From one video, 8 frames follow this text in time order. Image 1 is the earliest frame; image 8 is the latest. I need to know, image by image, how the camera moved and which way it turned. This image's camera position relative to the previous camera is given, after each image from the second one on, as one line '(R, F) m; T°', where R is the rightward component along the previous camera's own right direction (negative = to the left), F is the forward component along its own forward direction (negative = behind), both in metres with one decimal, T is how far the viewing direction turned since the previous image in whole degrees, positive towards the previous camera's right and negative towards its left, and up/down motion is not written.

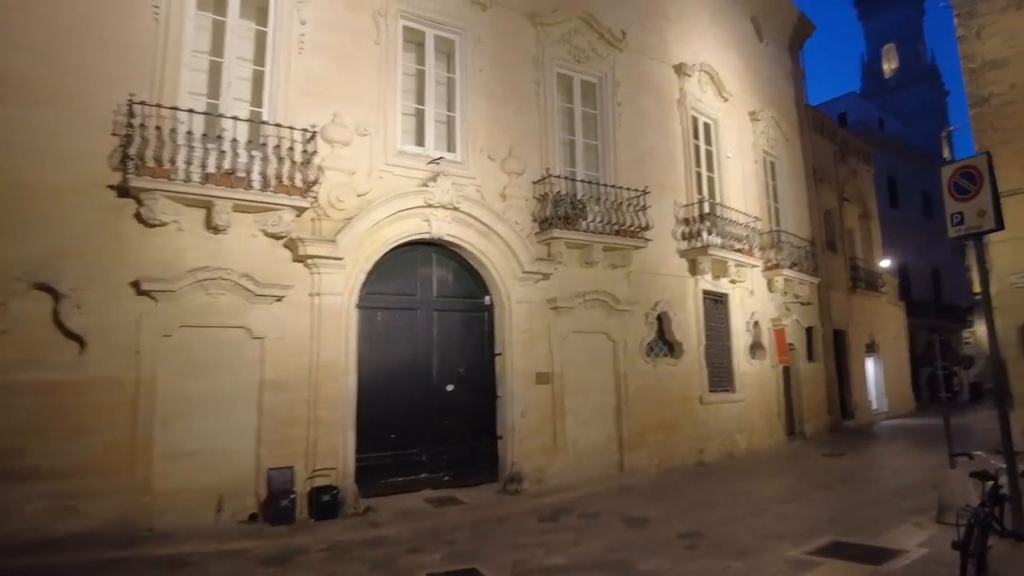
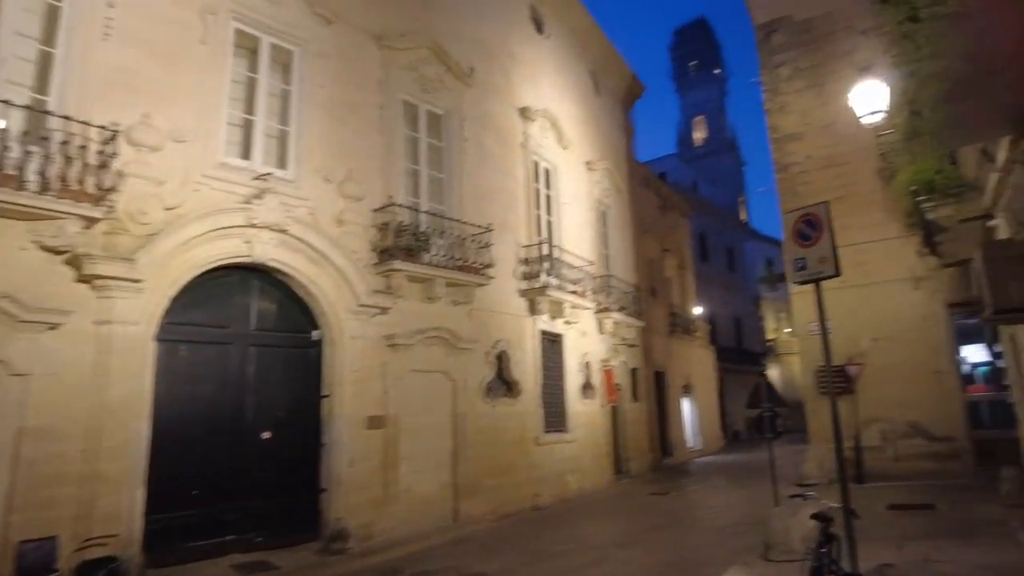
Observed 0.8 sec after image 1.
(-0.1, +0.5) m; +14°
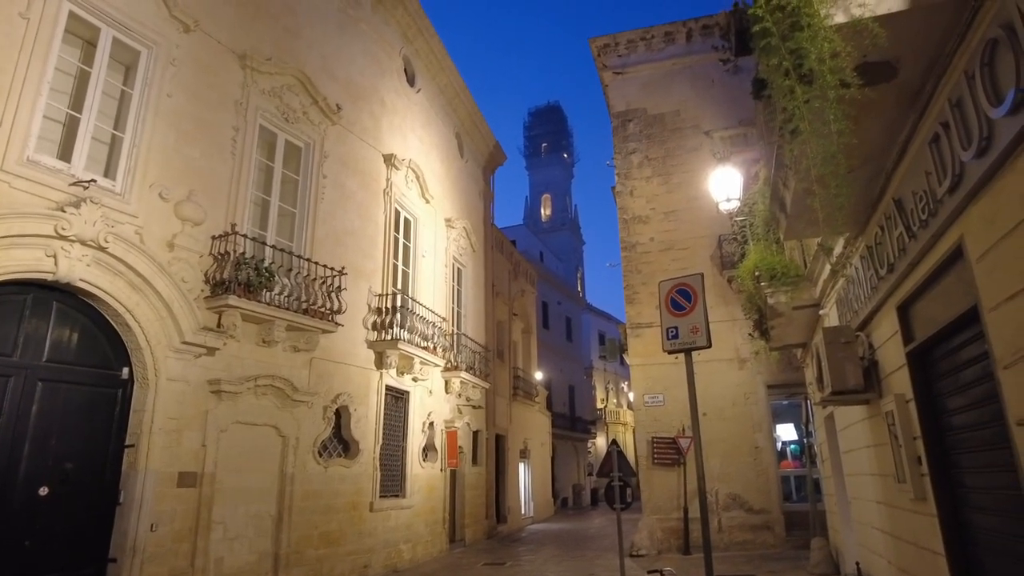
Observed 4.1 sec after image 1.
(-0.2, +0.4) m; +14°
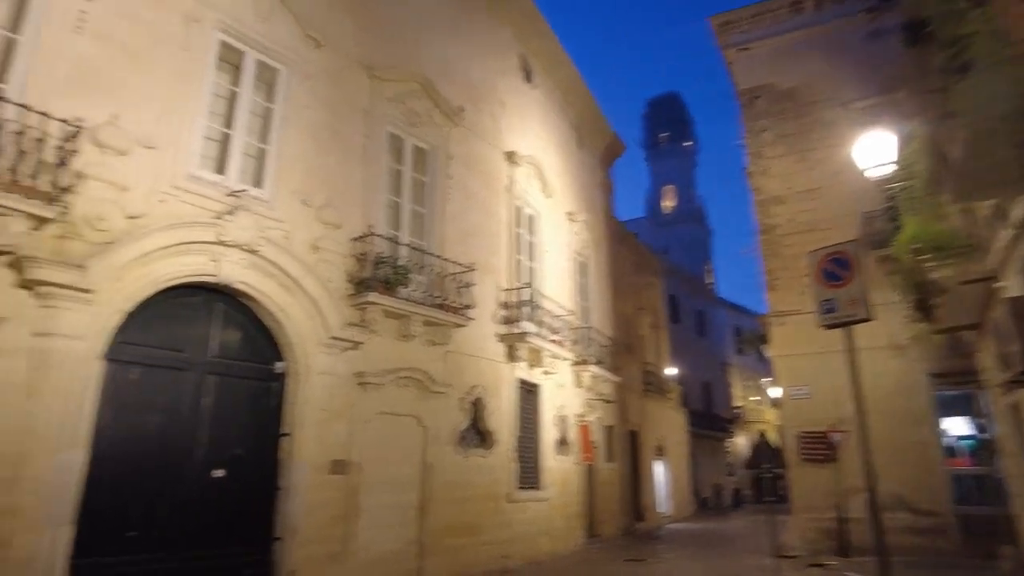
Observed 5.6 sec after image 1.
(-0.1, +0.1) m; -11°
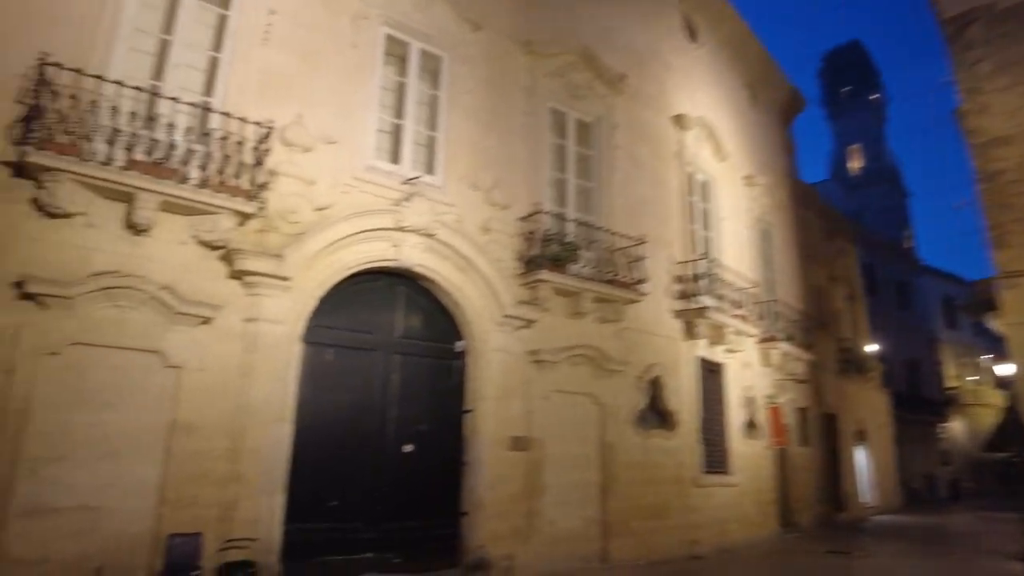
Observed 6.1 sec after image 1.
(-0.1, +0.2) m; -14°
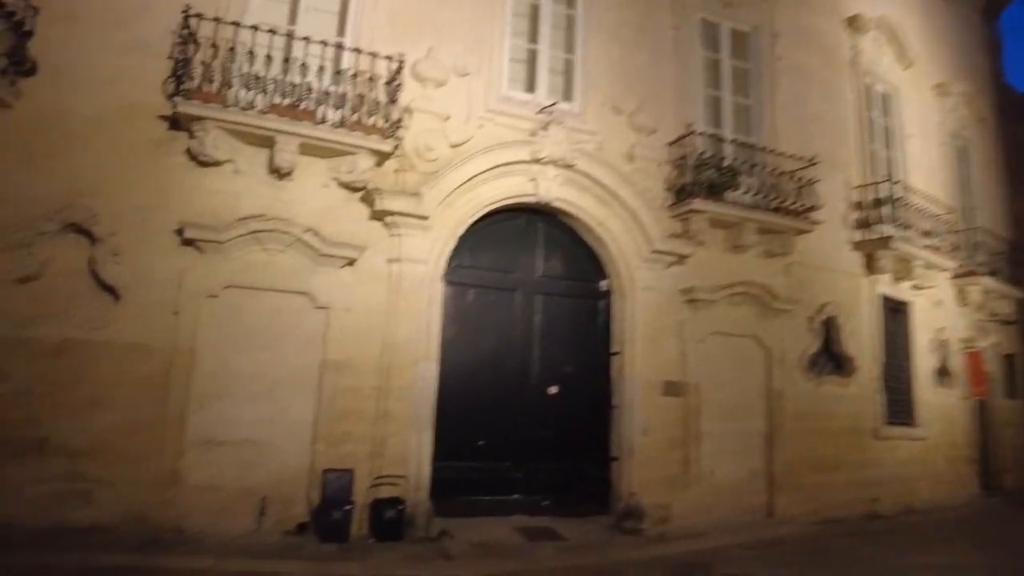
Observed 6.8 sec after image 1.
(0.0, +0.5) m; -13°
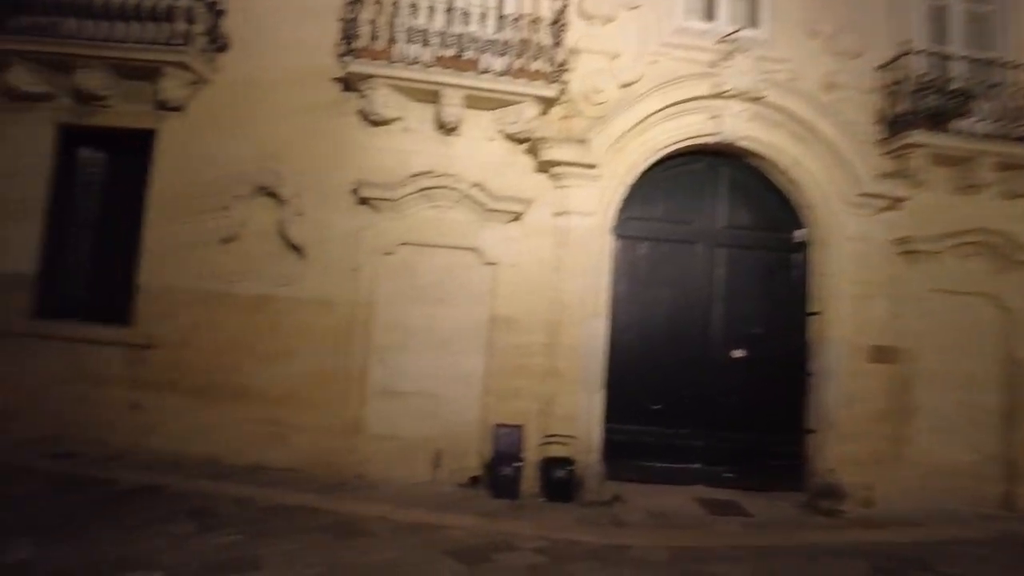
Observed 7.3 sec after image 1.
(0.0, +0.4) m; -15°
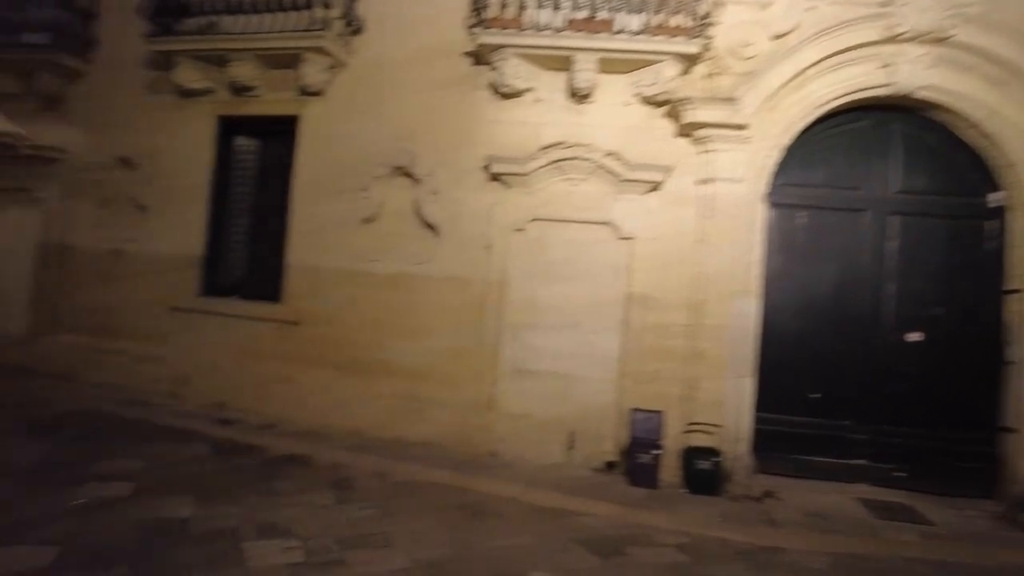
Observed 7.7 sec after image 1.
(0.0, +0.3) m; -12°
